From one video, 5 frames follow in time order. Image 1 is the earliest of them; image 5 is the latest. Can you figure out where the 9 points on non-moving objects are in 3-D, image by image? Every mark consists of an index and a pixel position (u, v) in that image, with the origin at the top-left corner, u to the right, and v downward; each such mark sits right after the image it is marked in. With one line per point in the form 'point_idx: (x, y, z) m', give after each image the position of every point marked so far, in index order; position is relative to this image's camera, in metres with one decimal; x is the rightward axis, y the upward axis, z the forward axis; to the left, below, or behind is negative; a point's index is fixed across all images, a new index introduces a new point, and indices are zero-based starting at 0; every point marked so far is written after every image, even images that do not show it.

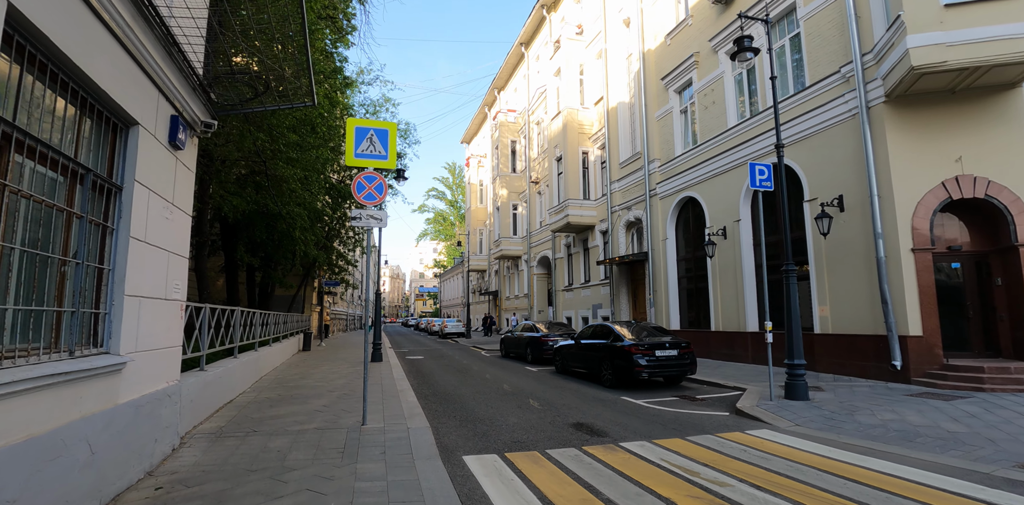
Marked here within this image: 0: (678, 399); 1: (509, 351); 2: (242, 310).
0: (+3.2, -2.8, +9.2) m
1: (-0.2, -3.6, +17.7) m
2: (-5.7, -1.2, +10.0) m
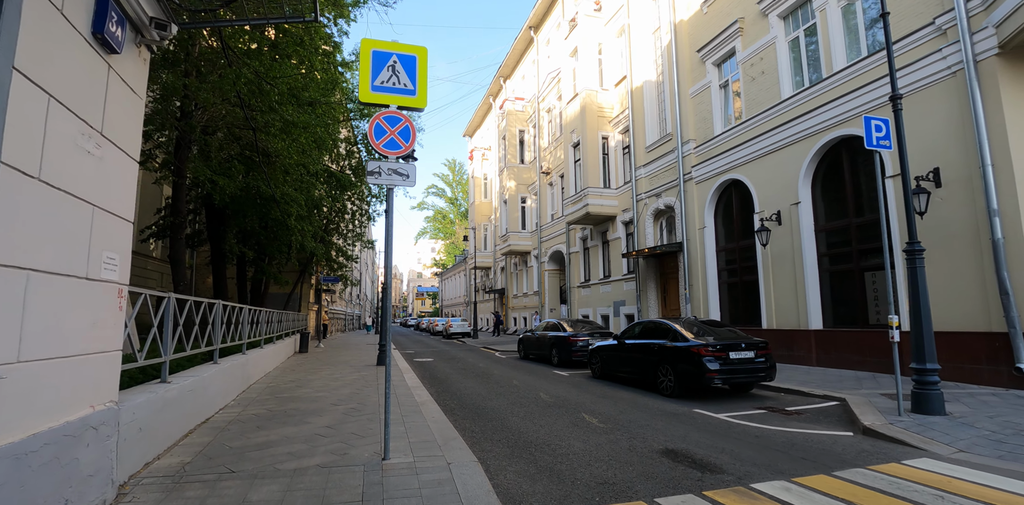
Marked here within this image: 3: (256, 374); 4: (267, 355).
0: (+3.9, -2.5, +7.5) m
1: (+0.5, -3.3, +15.9) m
2: (-4.9, -0.9, +8.2) m
3: (-5.3, -2.5, +9.9) m
4: (-6.0, -2.5, +11.8) m
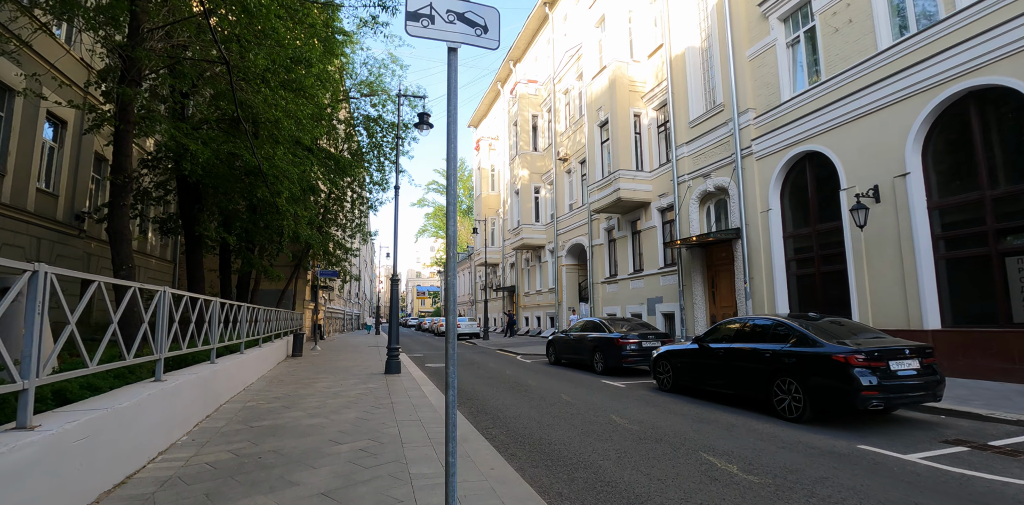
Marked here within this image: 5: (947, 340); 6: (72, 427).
0: (+4.8, -2.1, +5.1) m
1: (+1.4, -2.9, +13.5) m
2: (-4.0, -0.5, +5.8) m
3: (-4.4, -2.1, +7.5) m
4: (-5.1, -2.1, +9.4) m
5: (+8.5, -1.7, +9.4) m
6: (-2.7, -1.1, +3.0) m
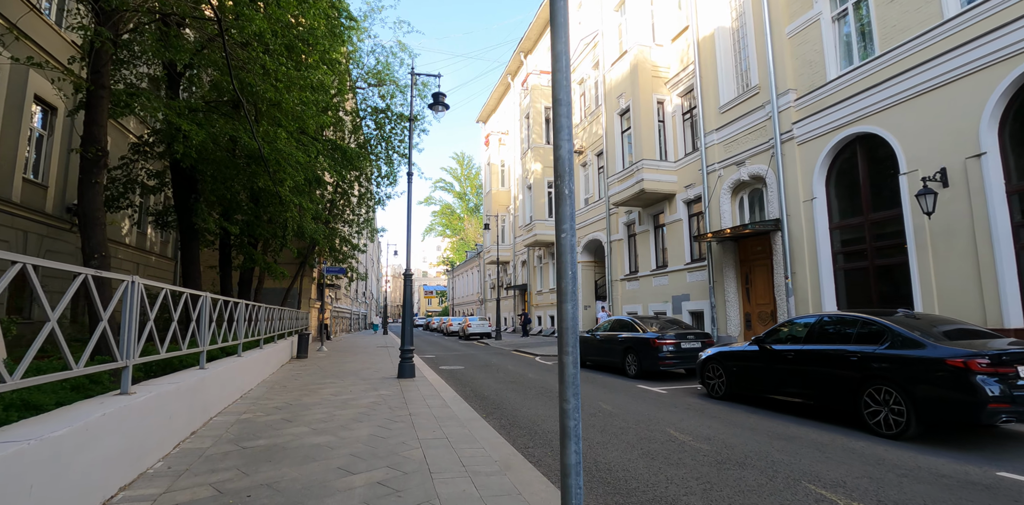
0: (+5.3, -1.9, +4.0) m
1: (+1.9, -2.8, +12.5) m
2: (-3.6, -0.4, +4.8) m
3: (-3.9, -2.0, +6.5) m
4: (-4.6, -2.0, +8.5) m
5: (+9.0, -1.5, +8.3) m
6: (-2.3, -0.9, +2.0) m
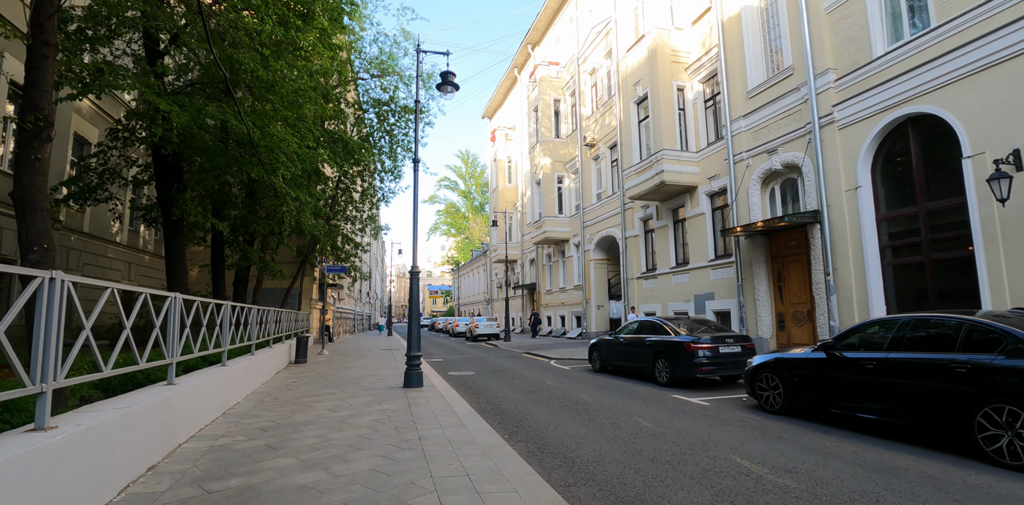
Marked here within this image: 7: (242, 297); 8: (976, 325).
0: (+5.6, -1.8, +3.0) m
1: (+2.3, -2.6, +11.4) m
2: (-3.3, -0.3, +3.8) m
3: (-3.6, -1.9, +5.5) m
4: (-4.3, -1.9, +7.5) m
5: (+9.3, -1.4, +7.2) m
6: (-2.0, -0.8, +1.0) m
7: (-8.3, -1.4, +14.7) m
8: (+4.7, -0.7, +5.0) m
